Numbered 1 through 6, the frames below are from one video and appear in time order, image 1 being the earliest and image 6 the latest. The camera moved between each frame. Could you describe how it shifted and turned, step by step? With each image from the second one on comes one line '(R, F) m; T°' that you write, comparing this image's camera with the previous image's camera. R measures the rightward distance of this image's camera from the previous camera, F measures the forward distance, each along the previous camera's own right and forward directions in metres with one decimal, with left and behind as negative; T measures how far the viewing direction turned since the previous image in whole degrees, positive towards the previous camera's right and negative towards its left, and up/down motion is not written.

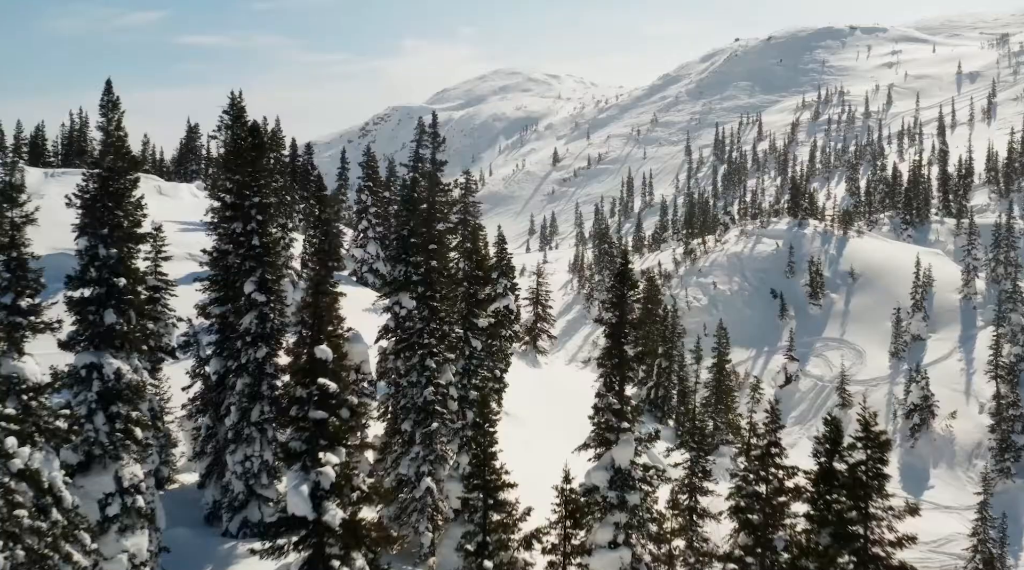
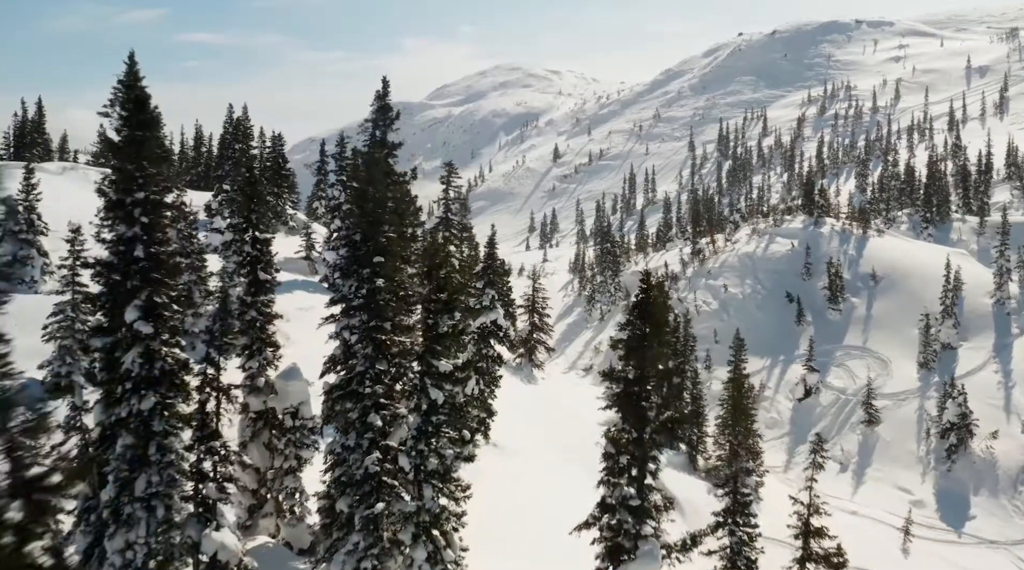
(+0.8, +10.3) m; 0°
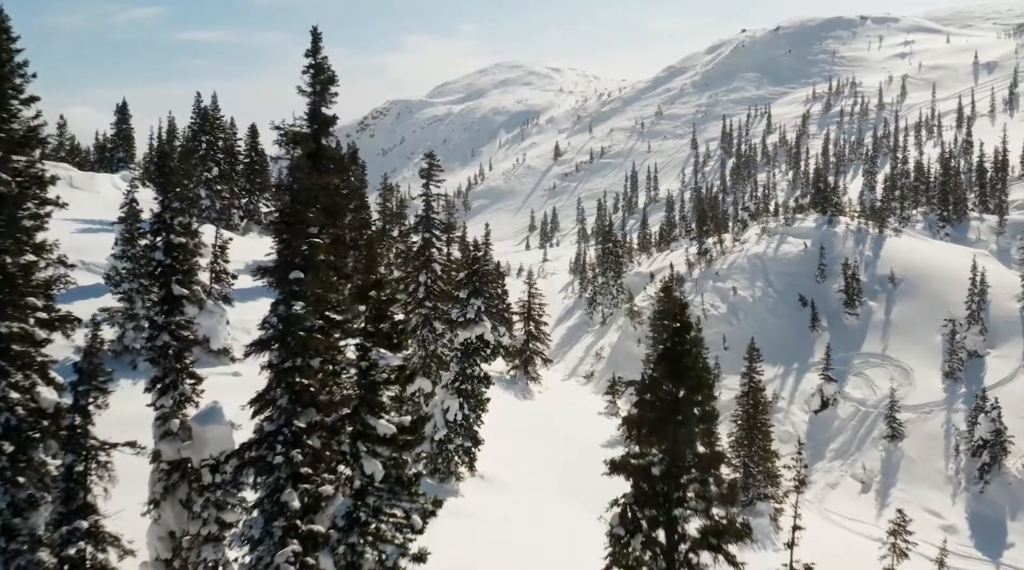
(+0.7, +7.8) m; 0°
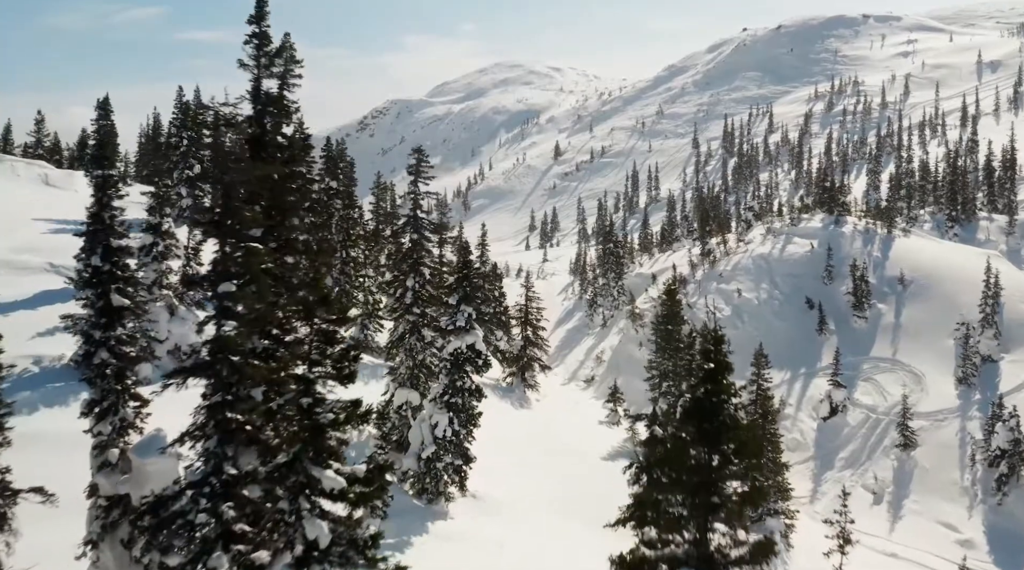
(+0.3, +3.8) m; 0°
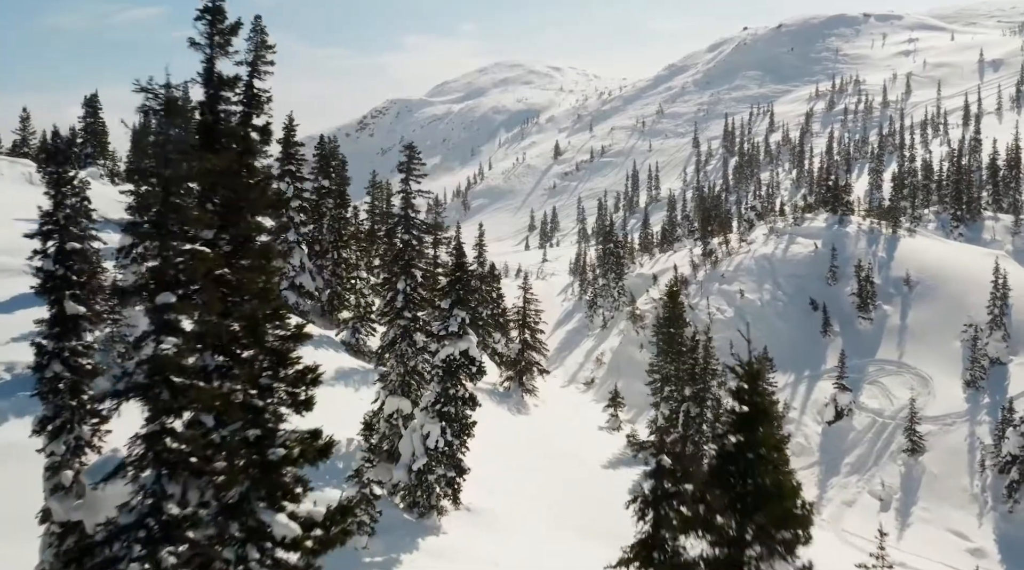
(+0.2, +2.3) m; 0°
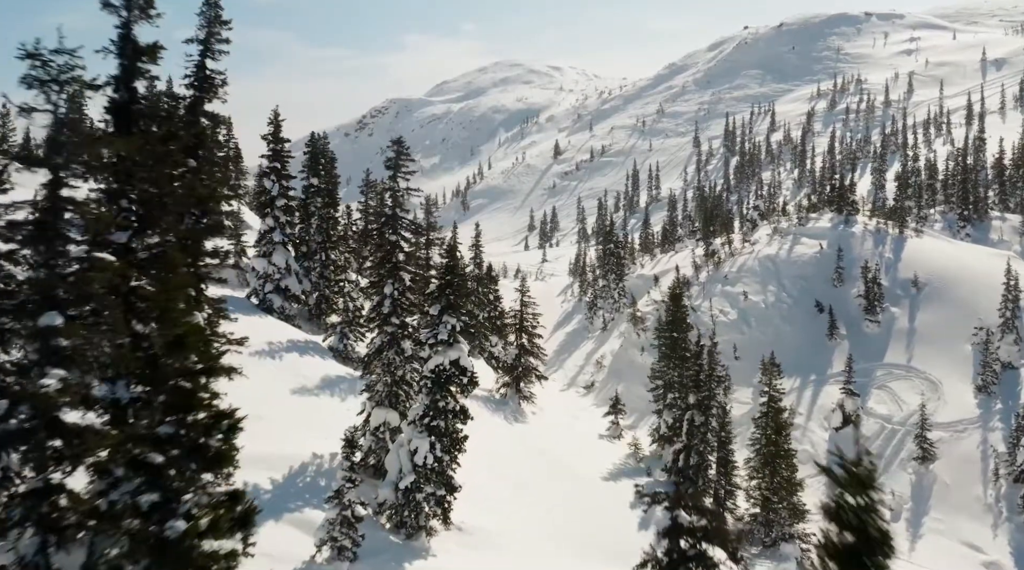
(+0.3, +3.0) m; 0°
